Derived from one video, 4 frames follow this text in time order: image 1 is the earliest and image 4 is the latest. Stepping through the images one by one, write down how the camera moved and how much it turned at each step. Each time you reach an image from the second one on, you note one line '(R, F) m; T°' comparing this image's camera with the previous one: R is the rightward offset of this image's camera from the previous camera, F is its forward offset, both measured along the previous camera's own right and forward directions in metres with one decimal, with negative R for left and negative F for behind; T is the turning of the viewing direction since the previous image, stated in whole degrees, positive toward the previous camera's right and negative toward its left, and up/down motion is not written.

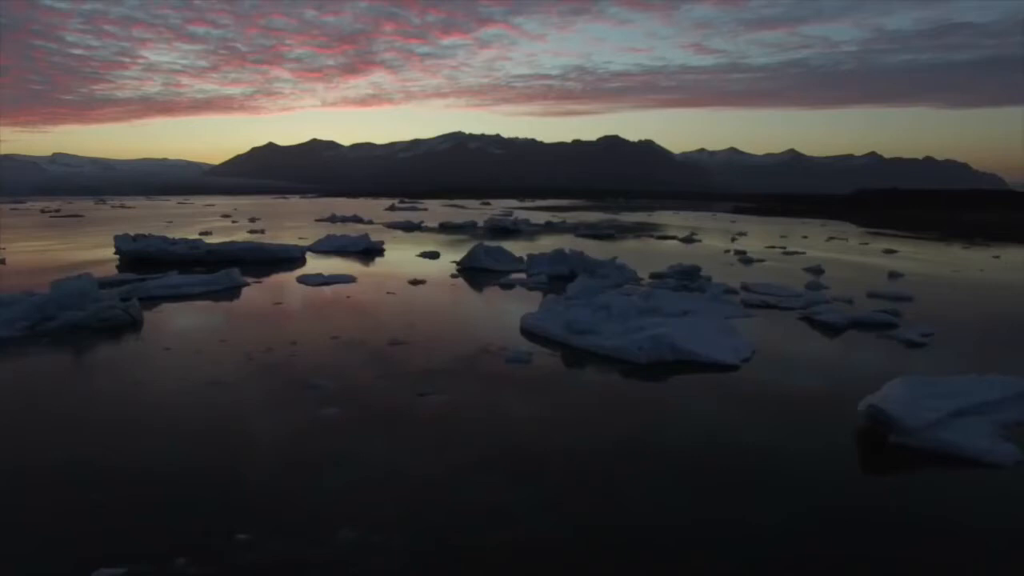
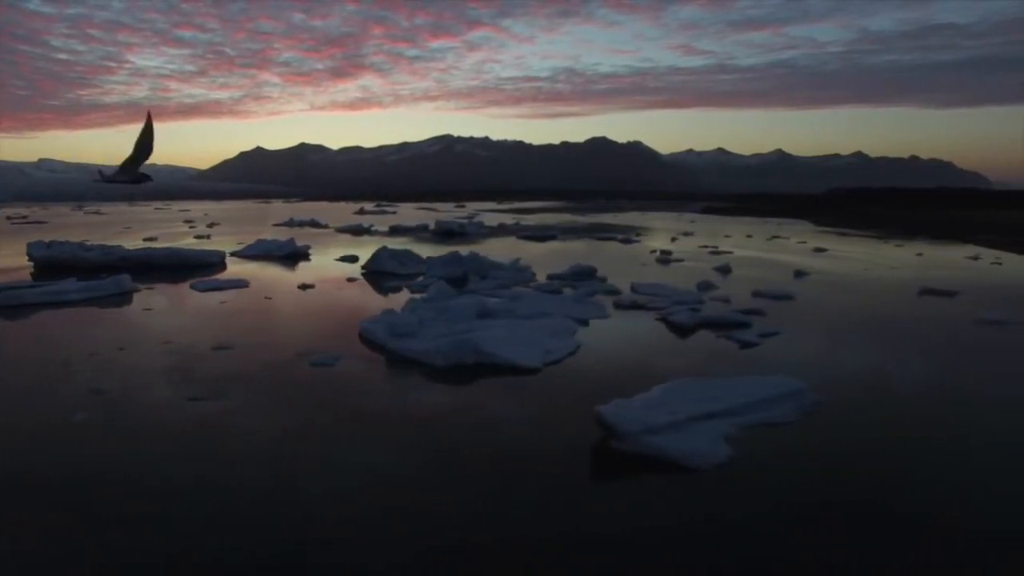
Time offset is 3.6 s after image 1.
(+1.3, +0.1) m; +1°
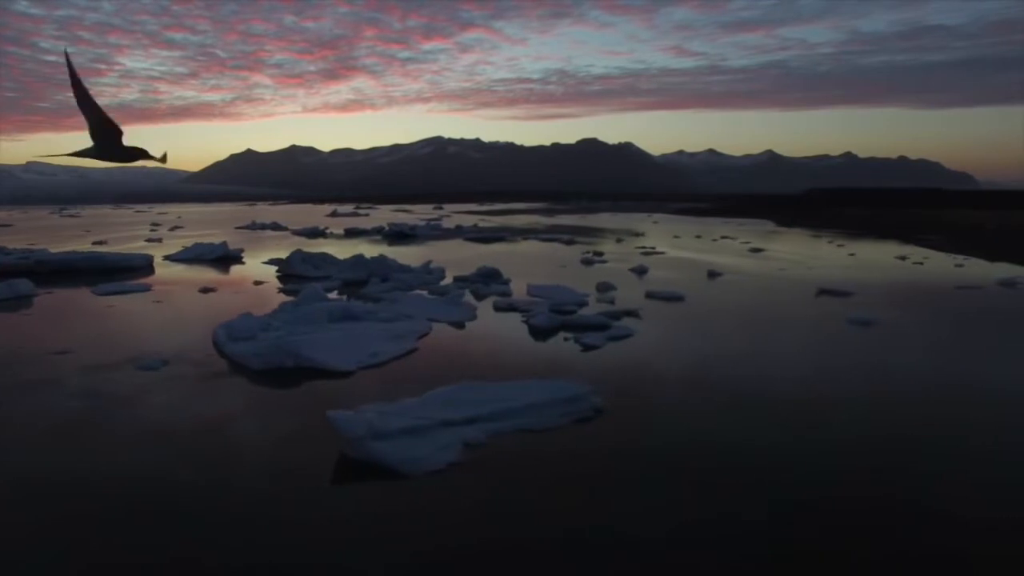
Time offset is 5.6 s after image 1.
(+1.1, 0.0) m; +1°
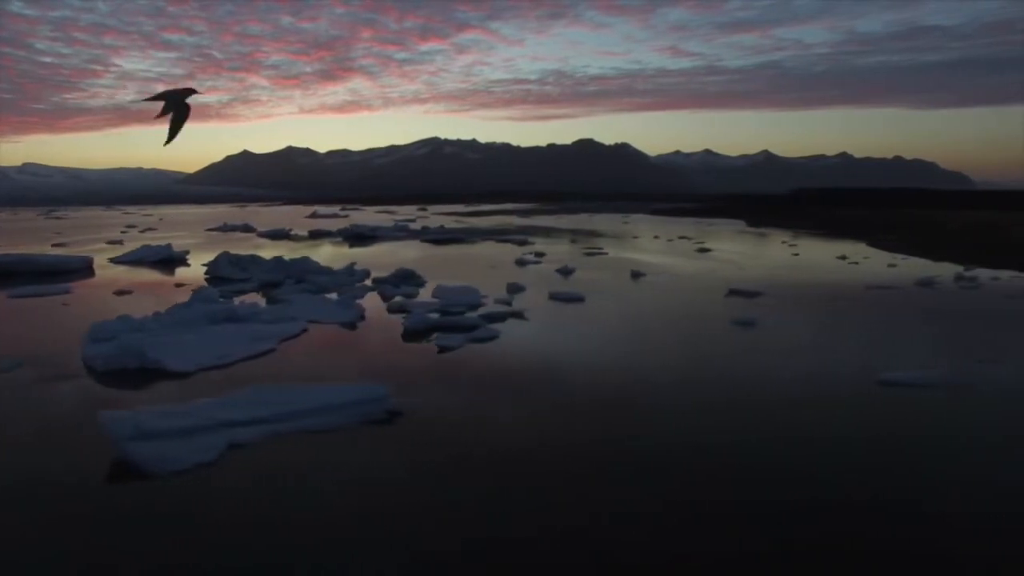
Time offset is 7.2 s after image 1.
(+1.1, -0.1) m; 0°
